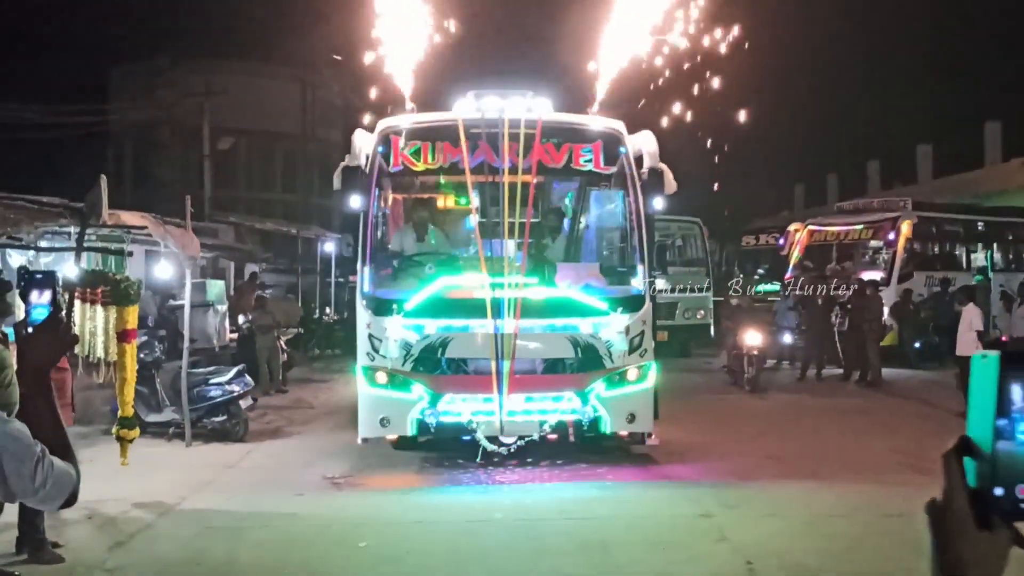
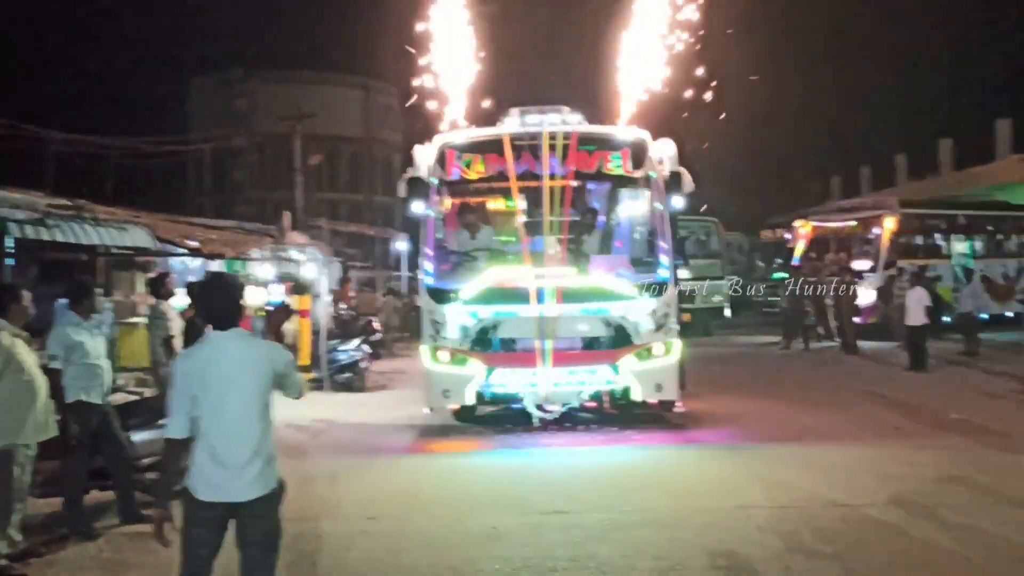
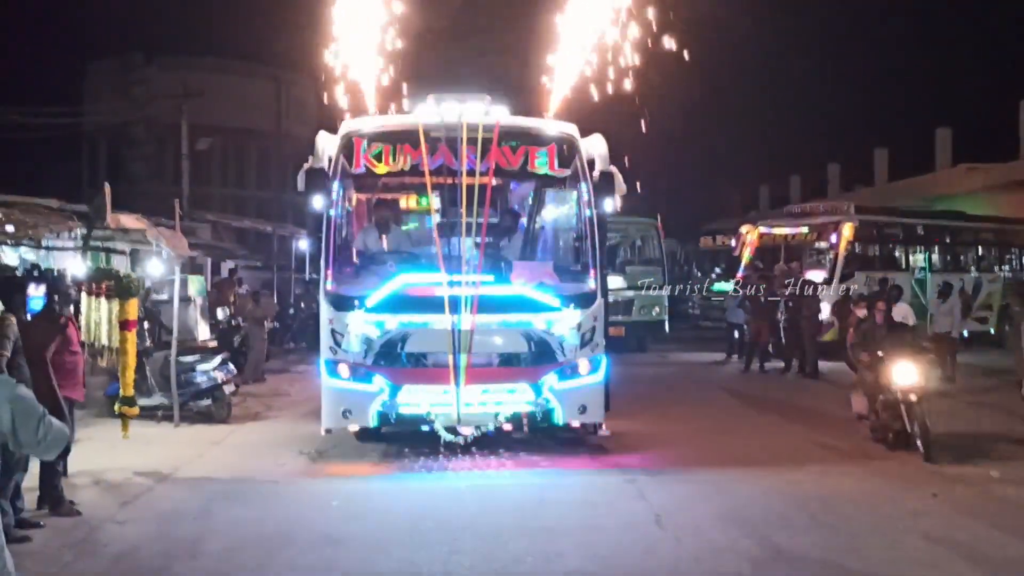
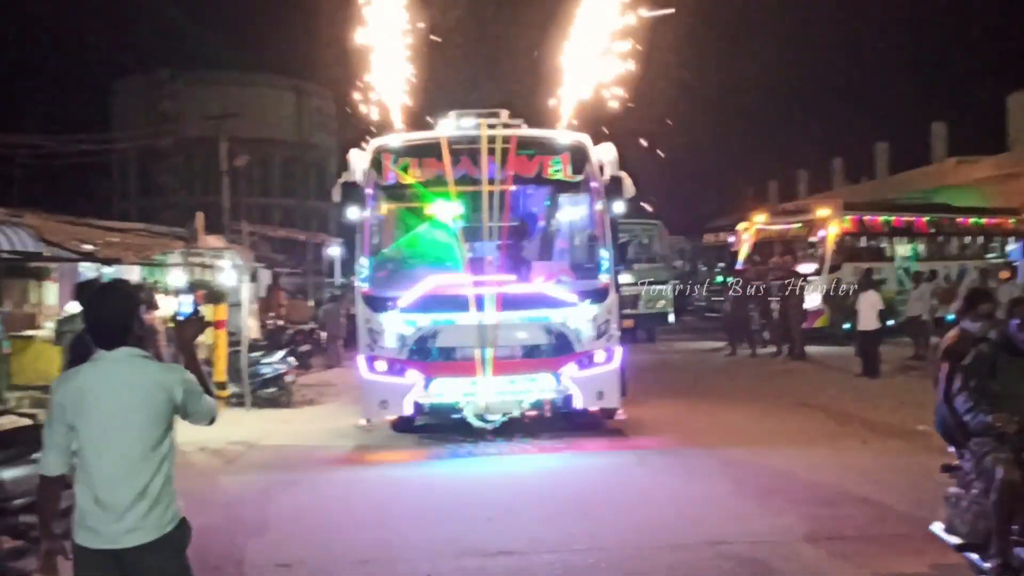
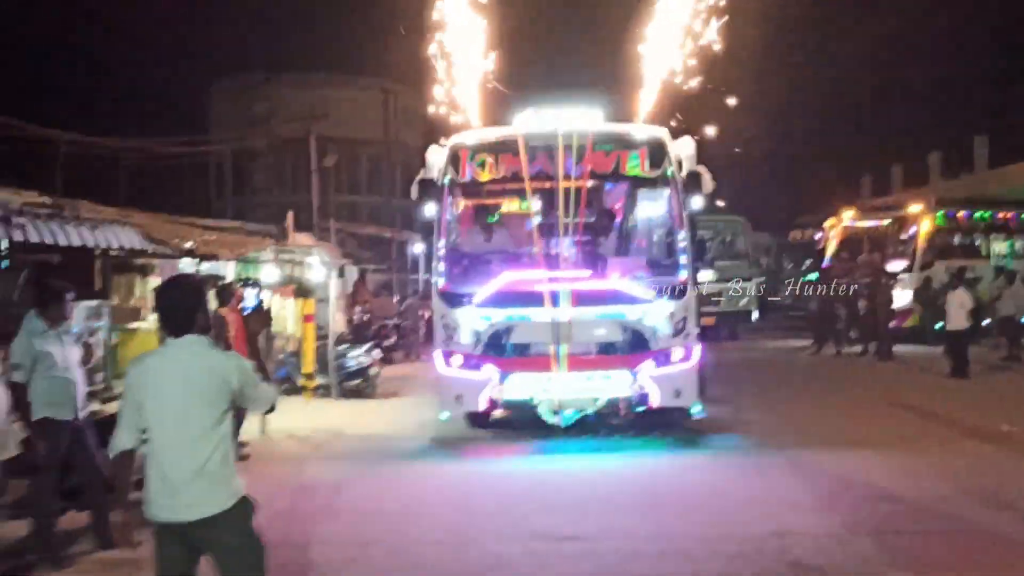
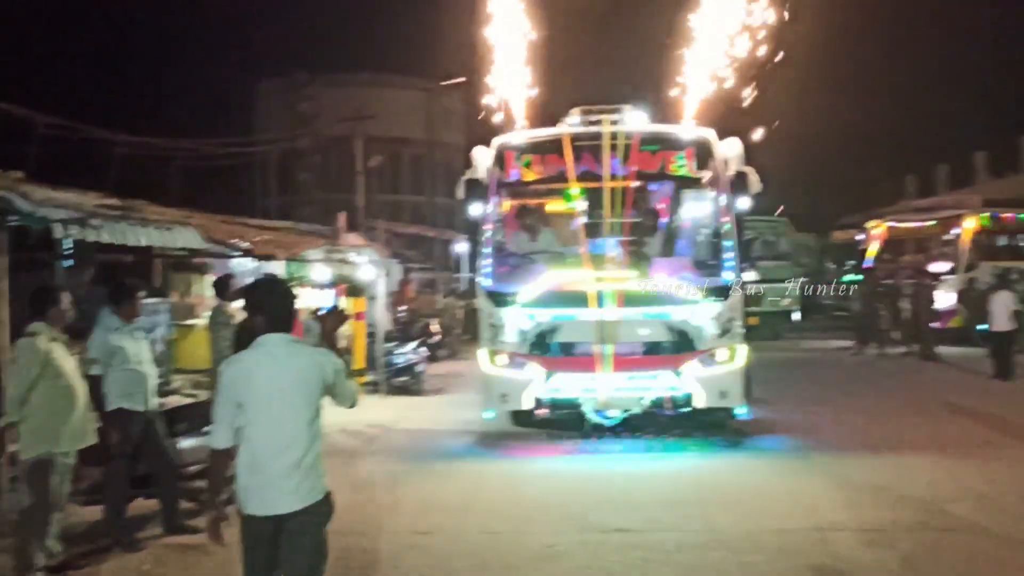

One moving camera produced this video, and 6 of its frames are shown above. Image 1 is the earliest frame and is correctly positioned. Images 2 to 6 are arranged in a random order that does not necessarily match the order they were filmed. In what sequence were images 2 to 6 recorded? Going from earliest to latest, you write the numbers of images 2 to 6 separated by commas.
3, 4, 5, 6, 2
